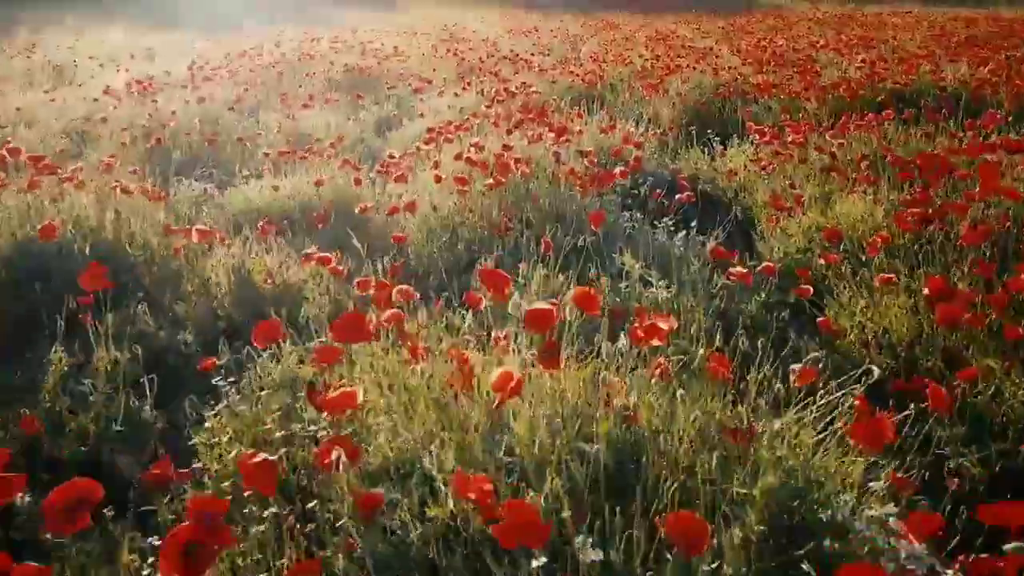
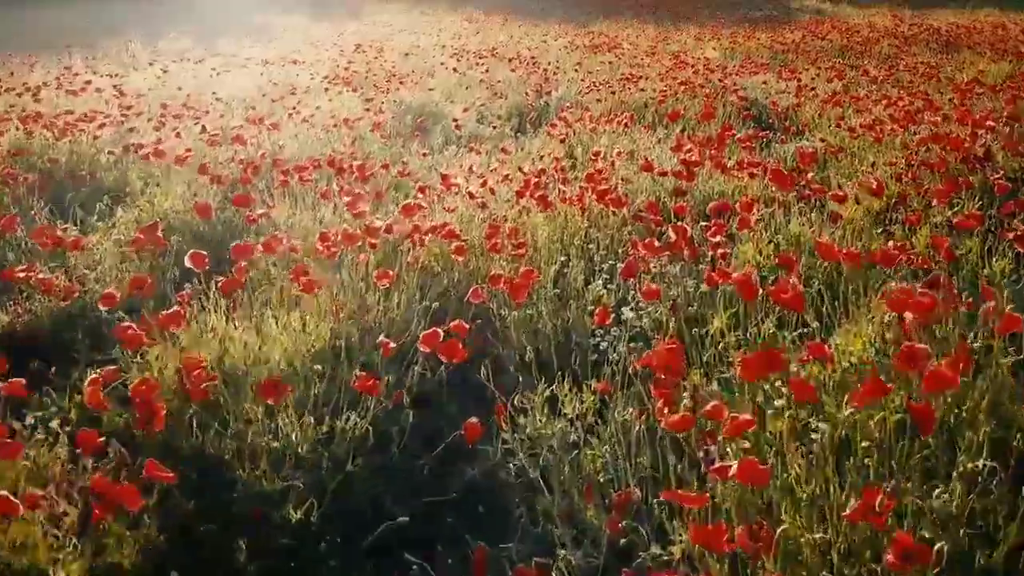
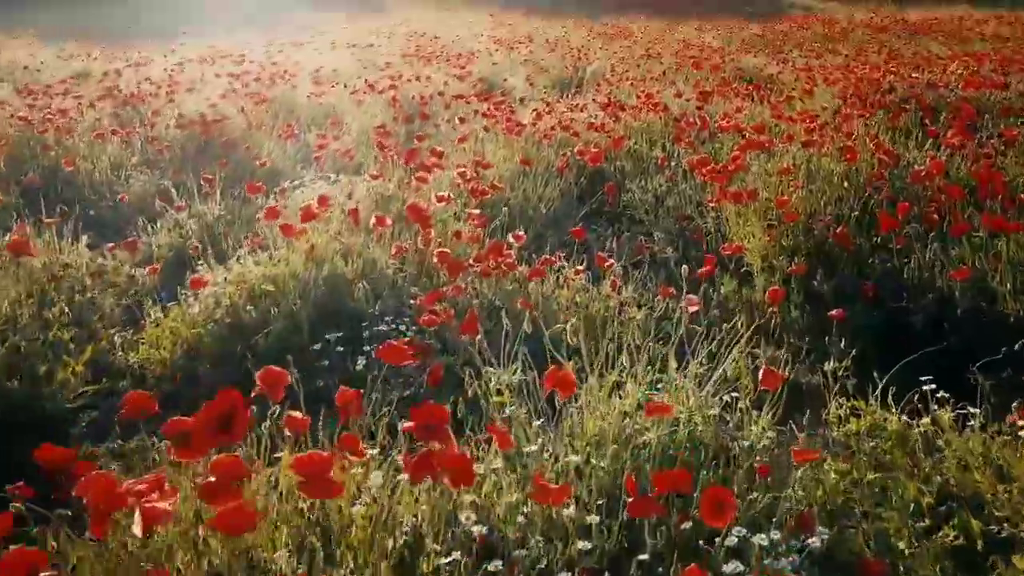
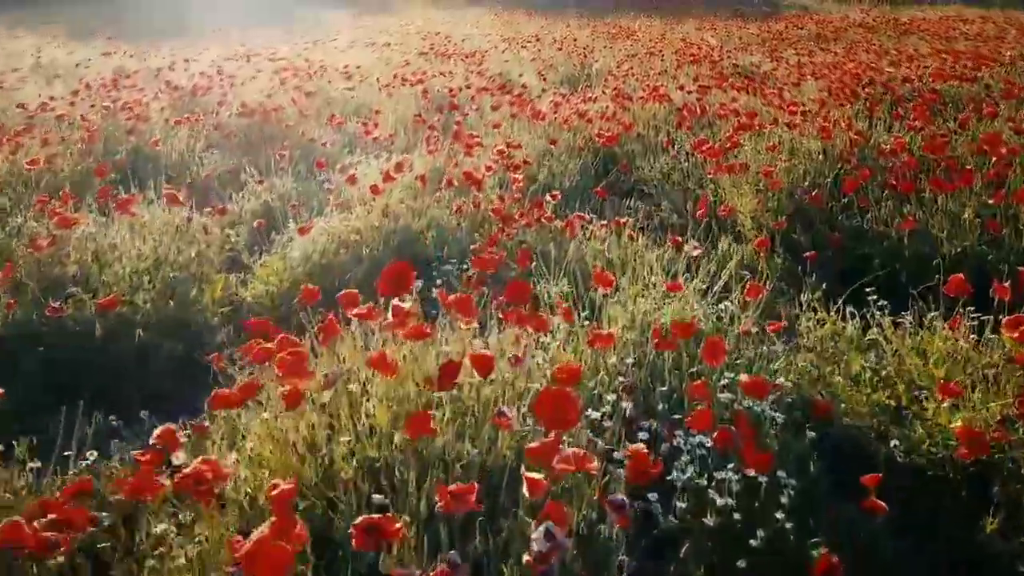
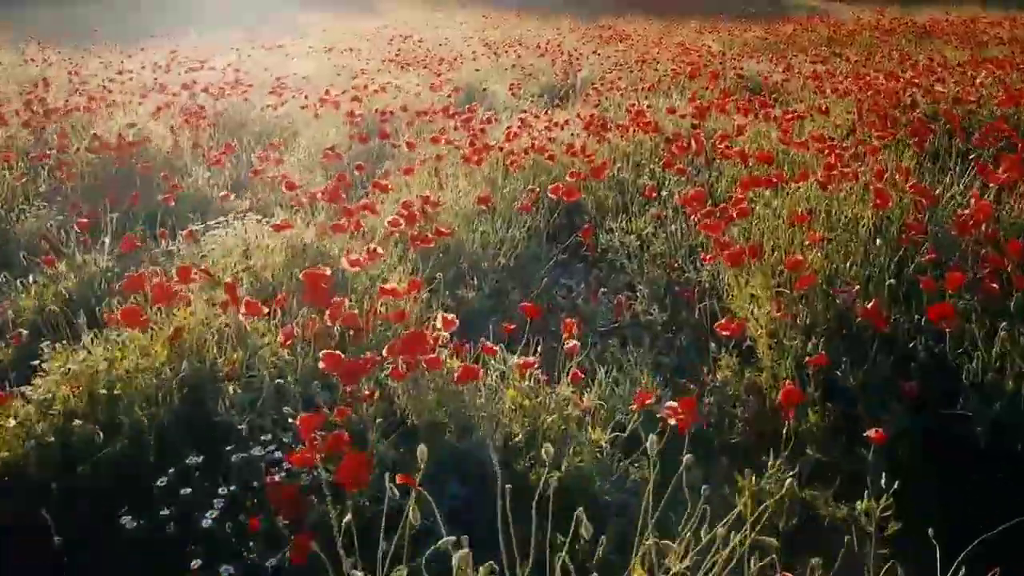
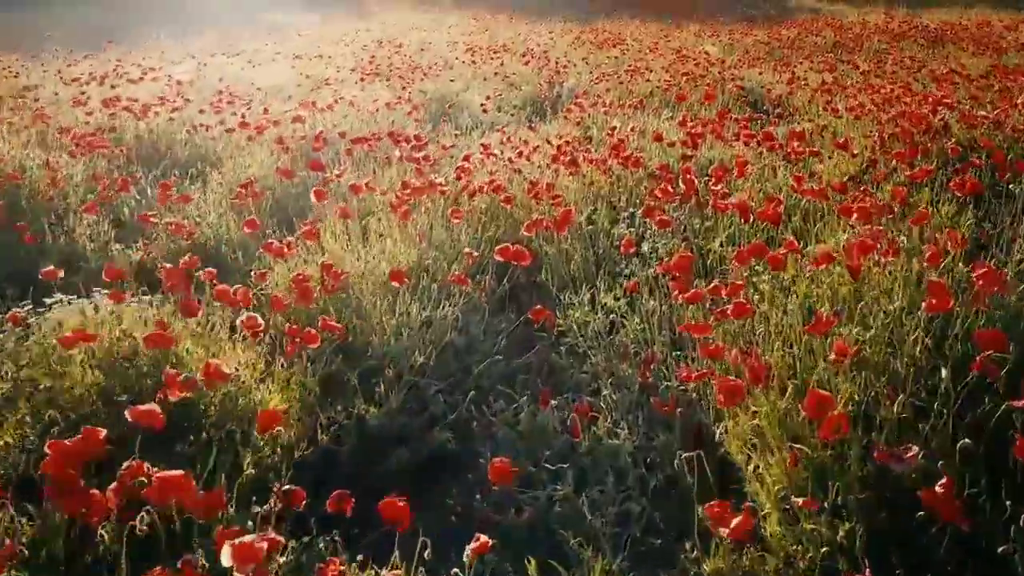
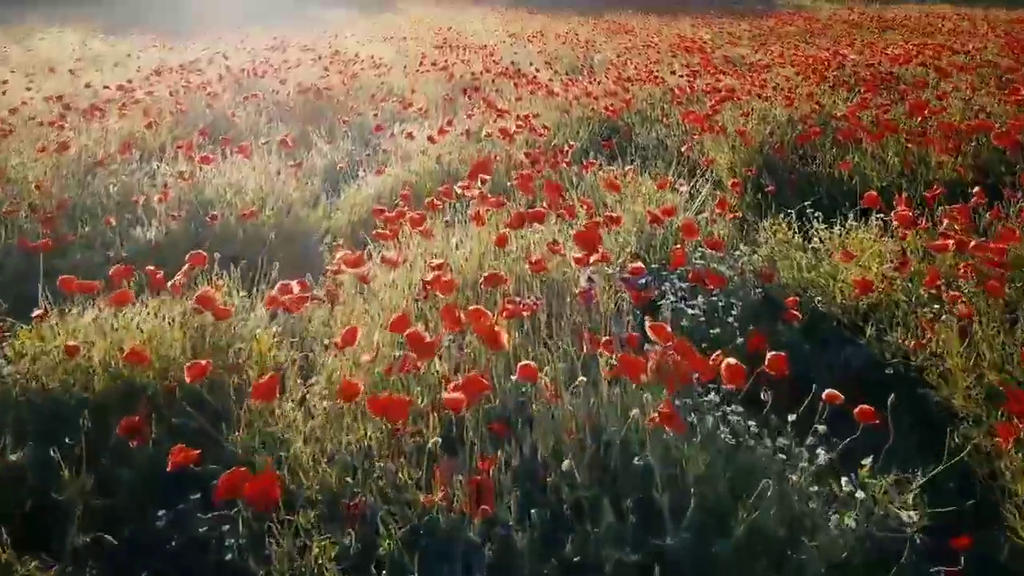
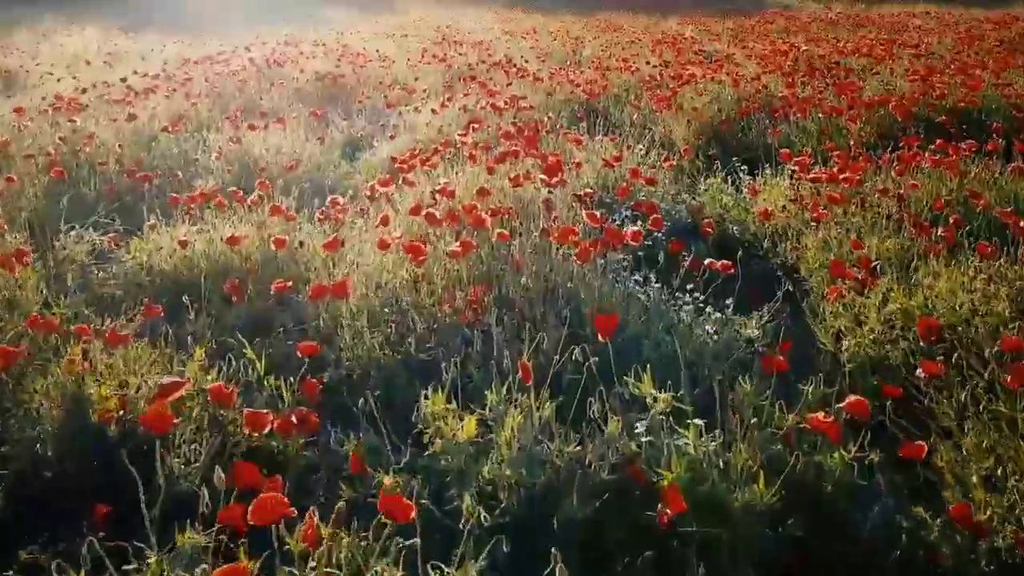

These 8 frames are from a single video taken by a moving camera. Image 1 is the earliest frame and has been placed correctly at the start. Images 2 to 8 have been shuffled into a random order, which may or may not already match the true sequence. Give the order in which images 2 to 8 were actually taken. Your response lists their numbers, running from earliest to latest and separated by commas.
8, 7, 4, 3, 5, 6, 2
